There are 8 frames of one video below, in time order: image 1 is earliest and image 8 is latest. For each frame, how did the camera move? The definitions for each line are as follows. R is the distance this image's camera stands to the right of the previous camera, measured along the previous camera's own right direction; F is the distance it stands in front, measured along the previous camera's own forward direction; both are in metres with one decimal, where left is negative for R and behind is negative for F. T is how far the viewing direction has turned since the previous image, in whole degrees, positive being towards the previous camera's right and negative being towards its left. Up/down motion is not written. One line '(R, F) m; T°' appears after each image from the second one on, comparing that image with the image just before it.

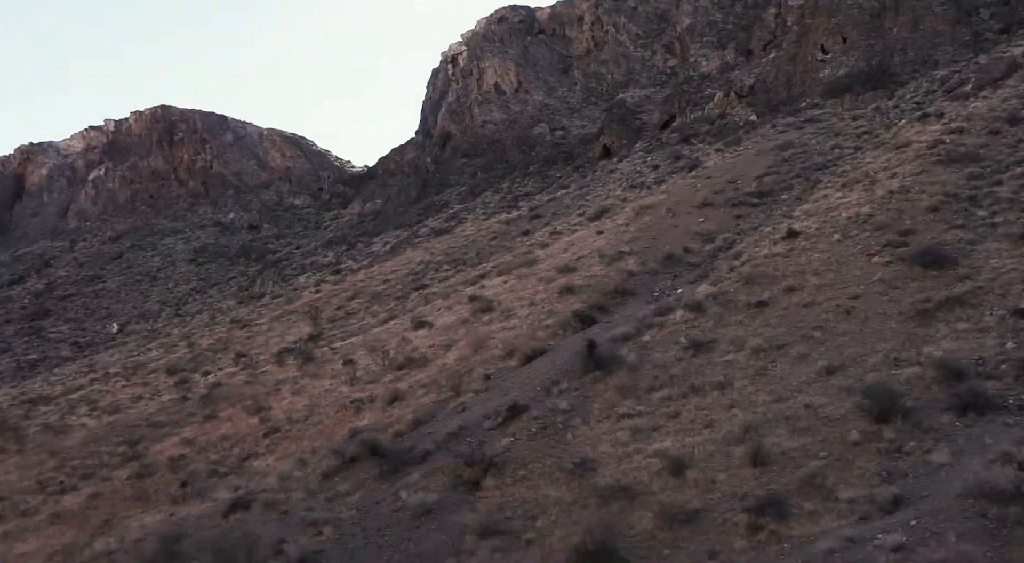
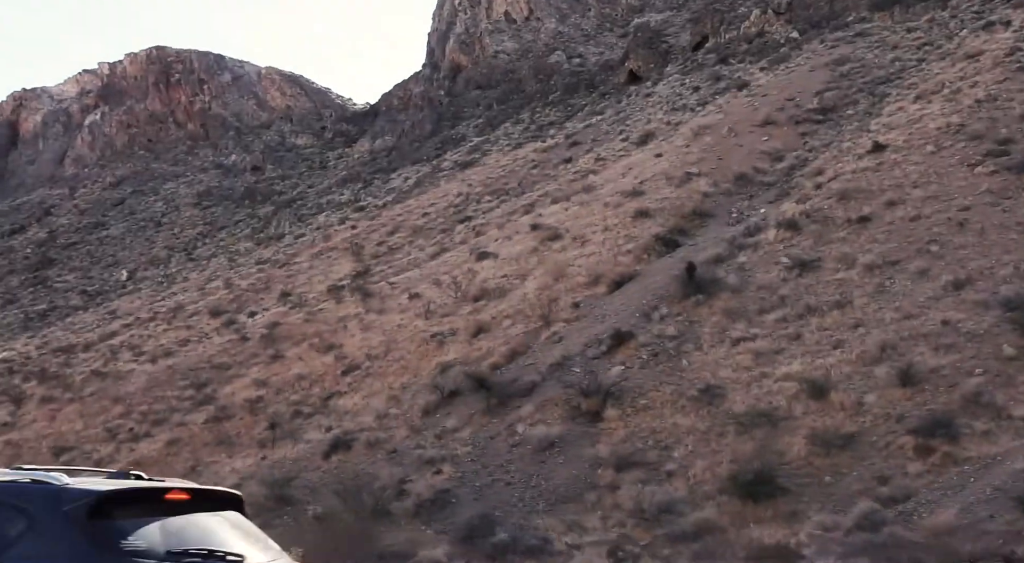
(-2.5, +1.4) m; 0°
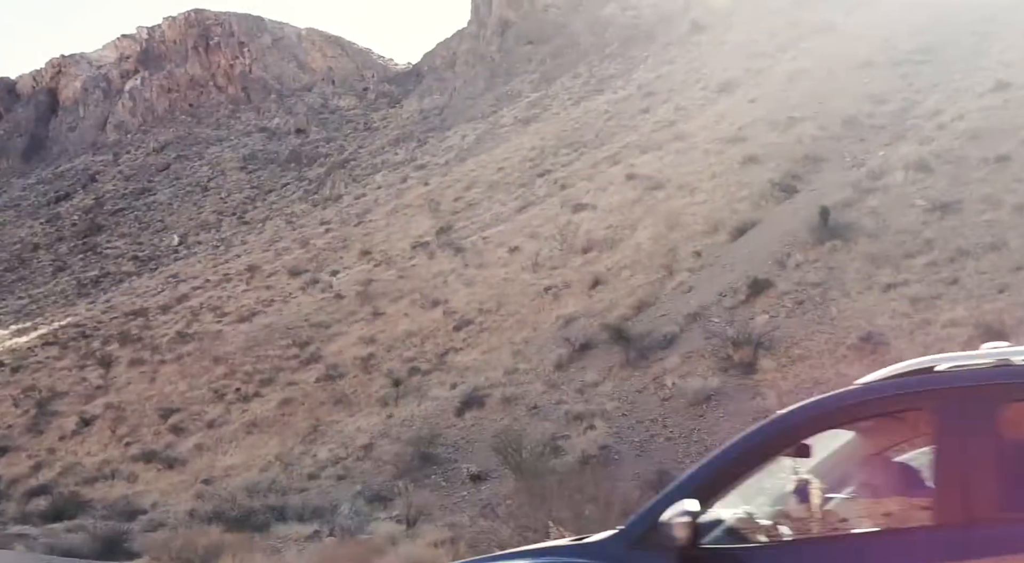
(-2.2, +1.1) m; -2°
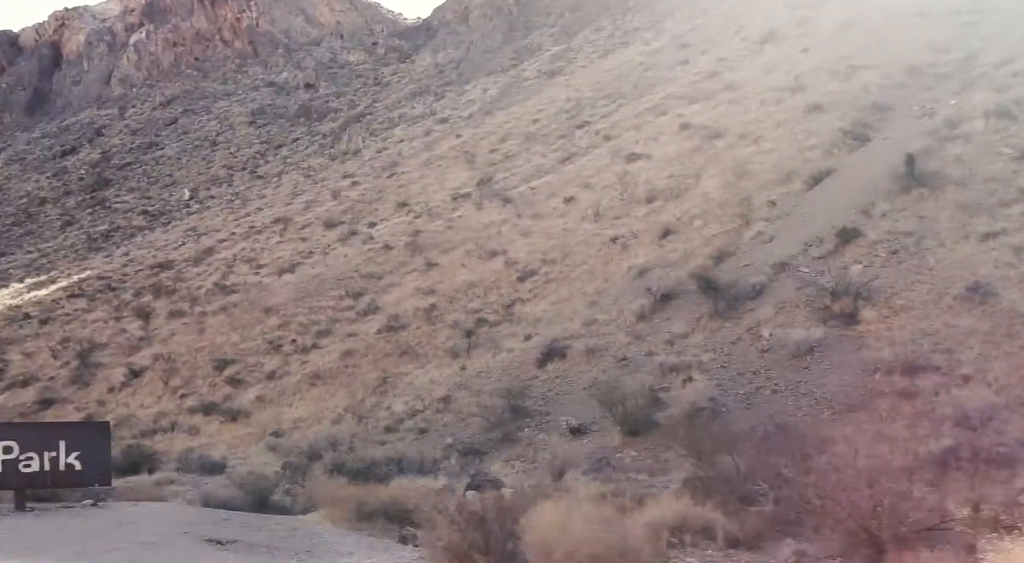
(-1.6, +0.9) m; 0°
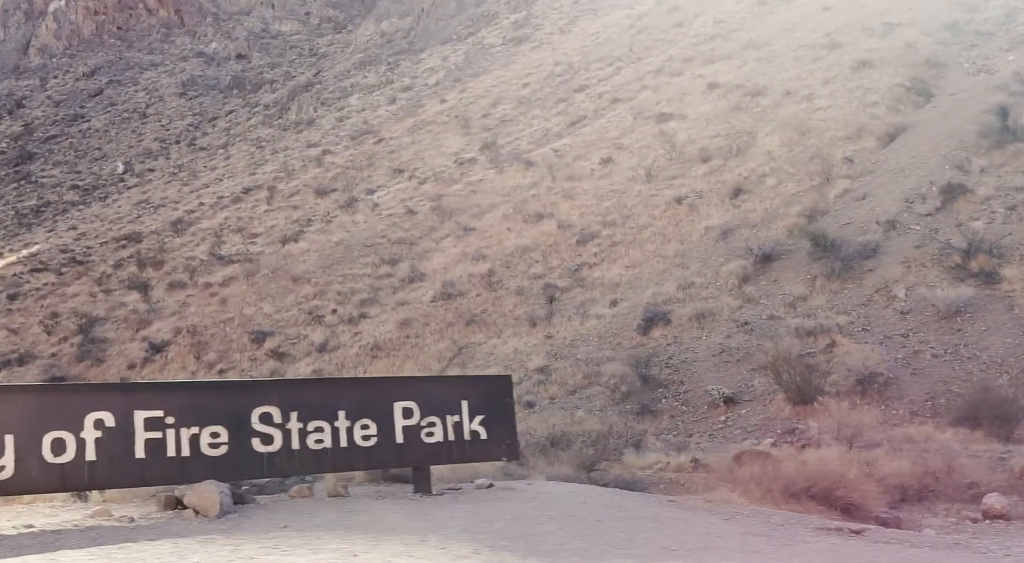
(-3.2, +2.0) m; +4°
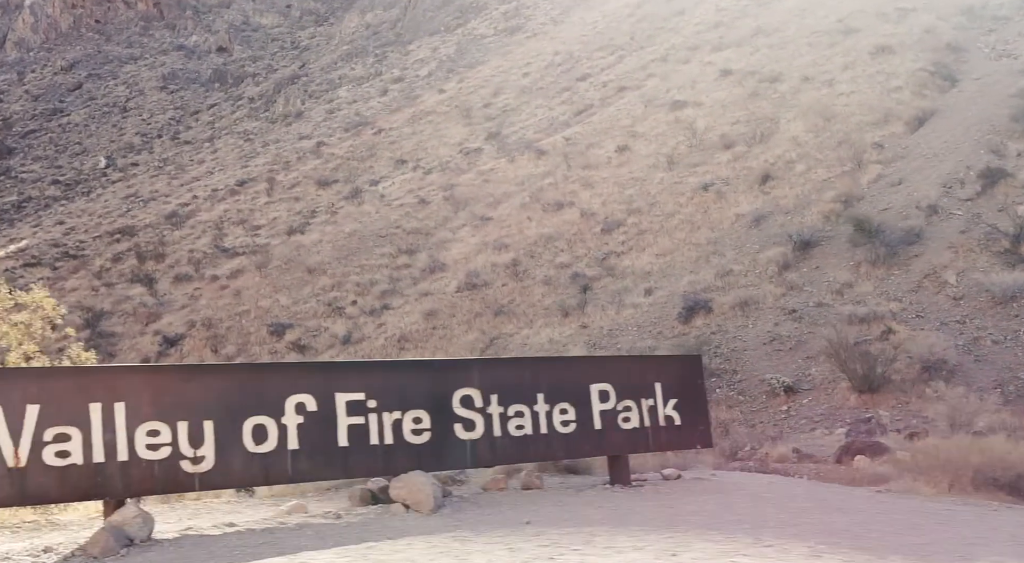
(-1.0, +0.6) m; +1°
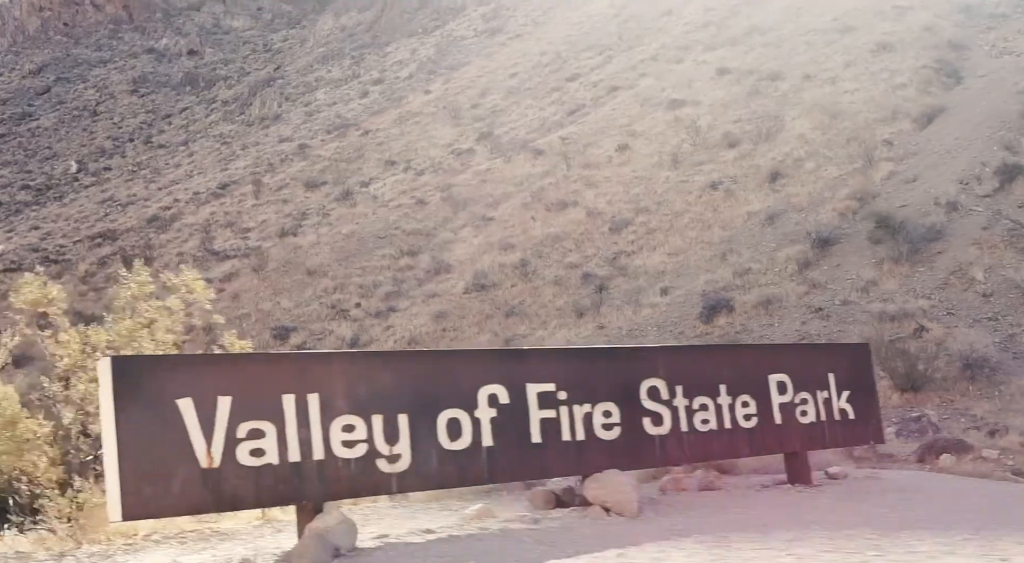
(-0.8, +0.5) m; +2°
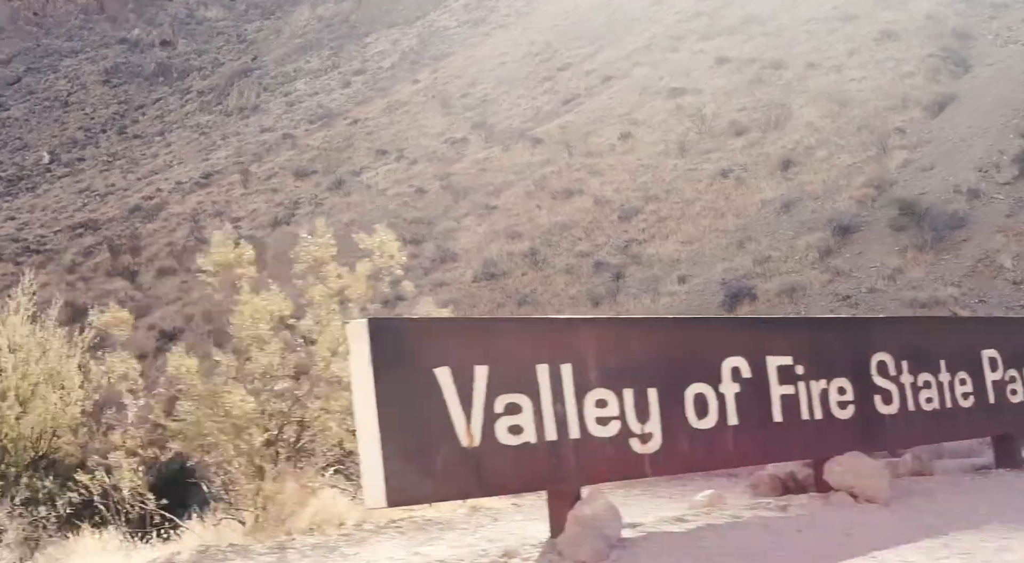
(-0.8, +0.5) m; +2°
